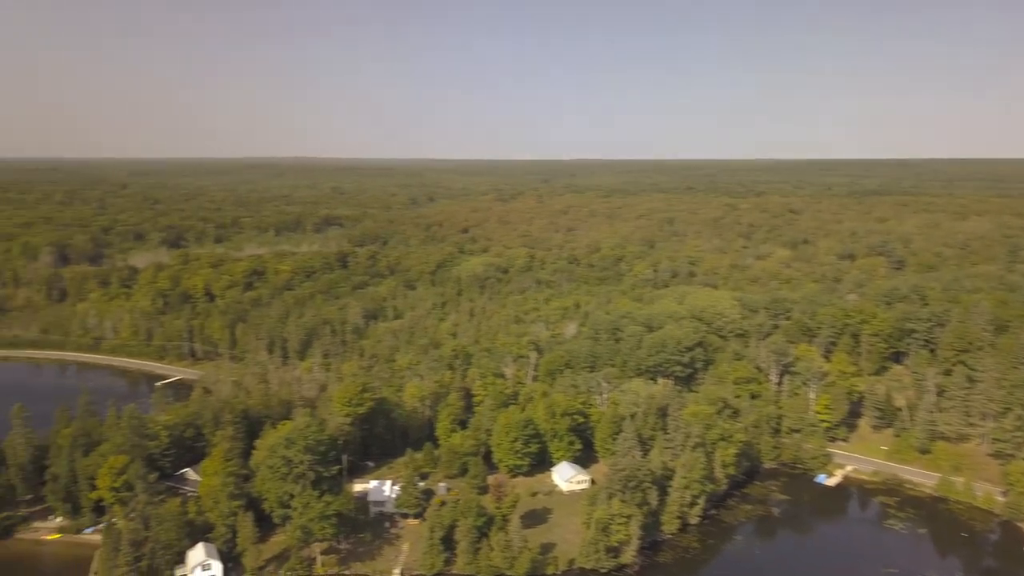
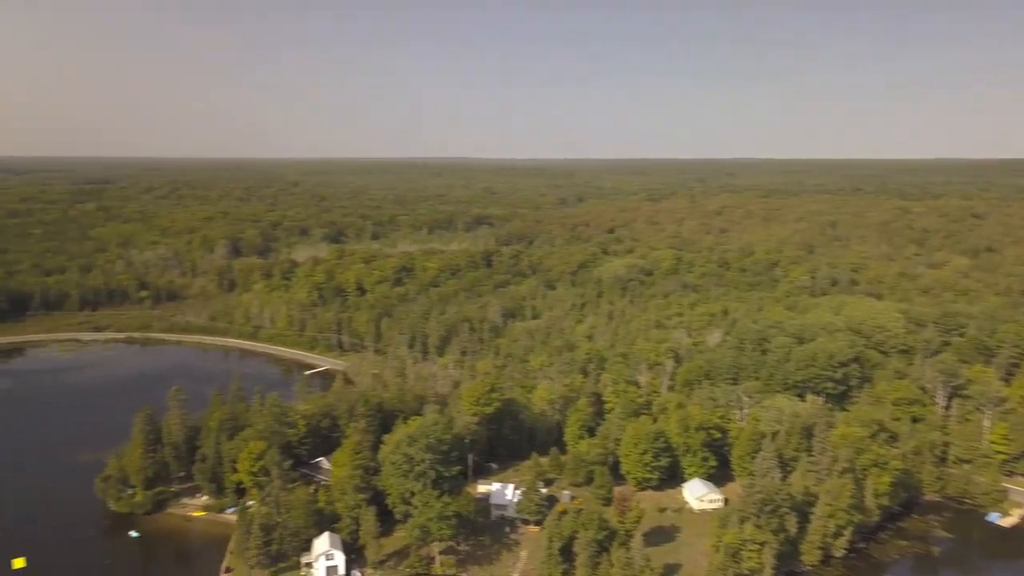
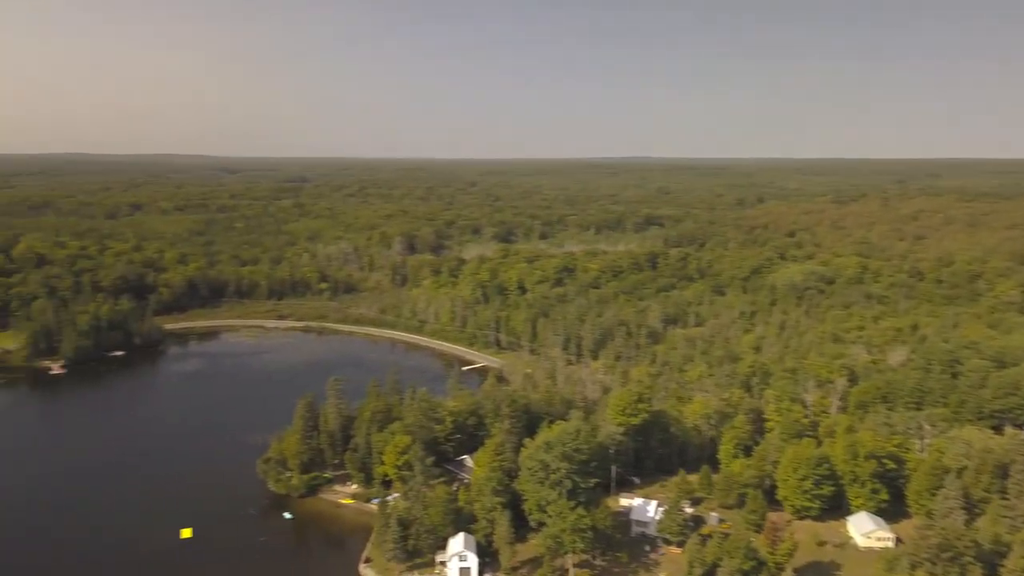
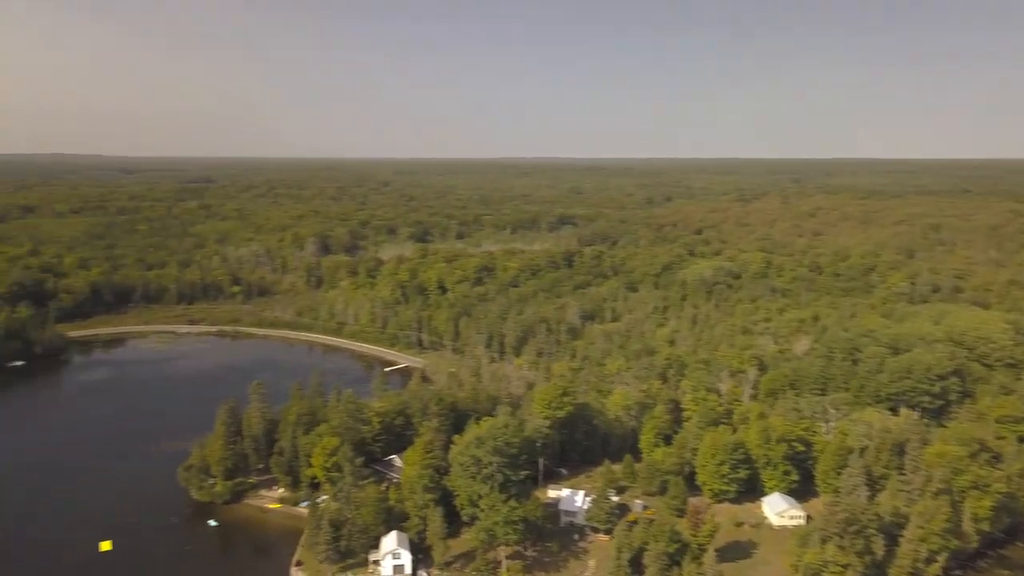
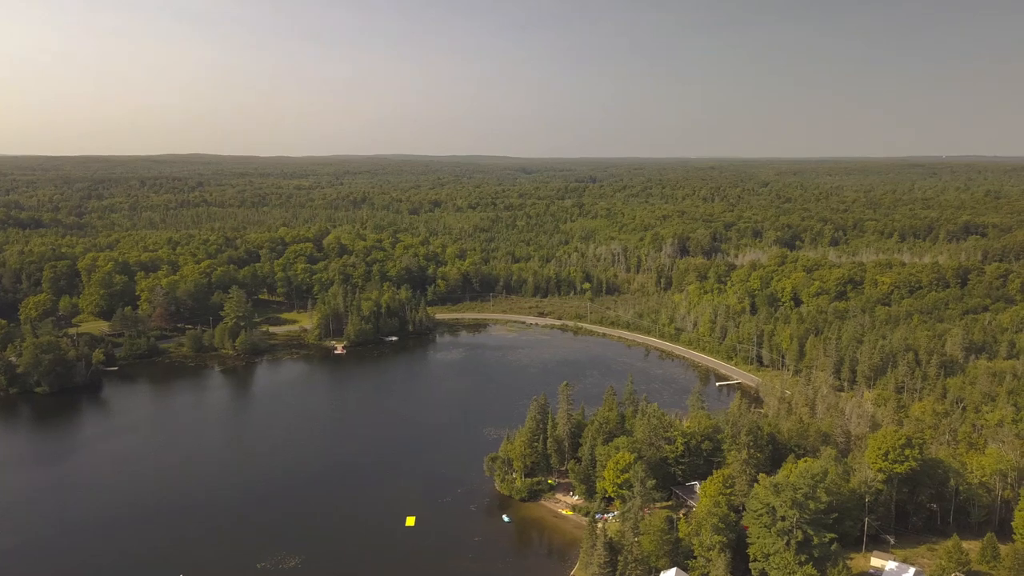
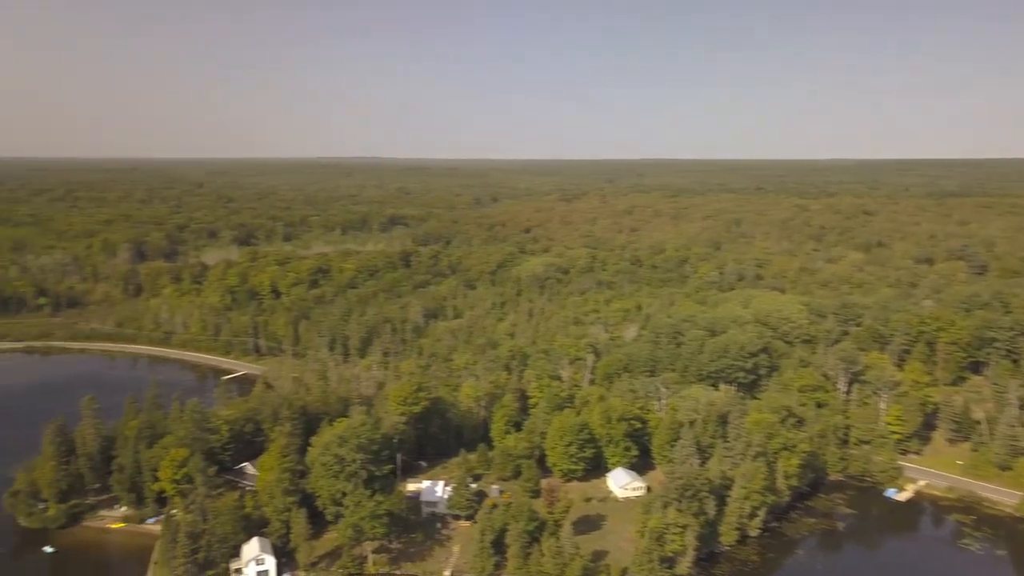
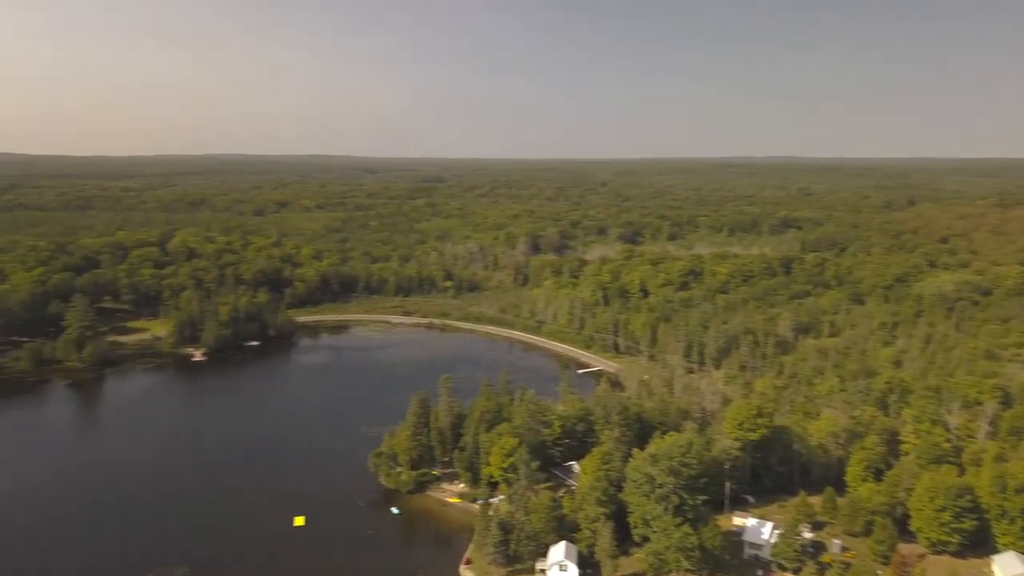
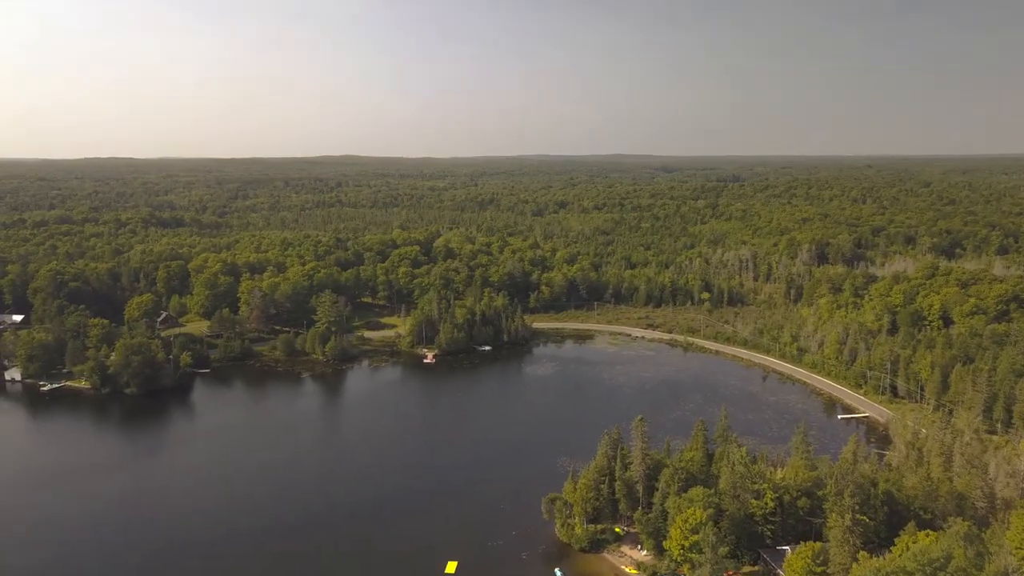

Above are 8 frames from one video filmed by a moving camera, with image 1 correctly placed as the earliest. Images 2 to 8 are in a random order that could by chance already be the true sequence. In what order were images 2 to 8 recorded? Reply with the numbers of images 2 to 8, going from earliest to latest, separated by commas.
6, 2, 4, 3, 7, 5, 8
